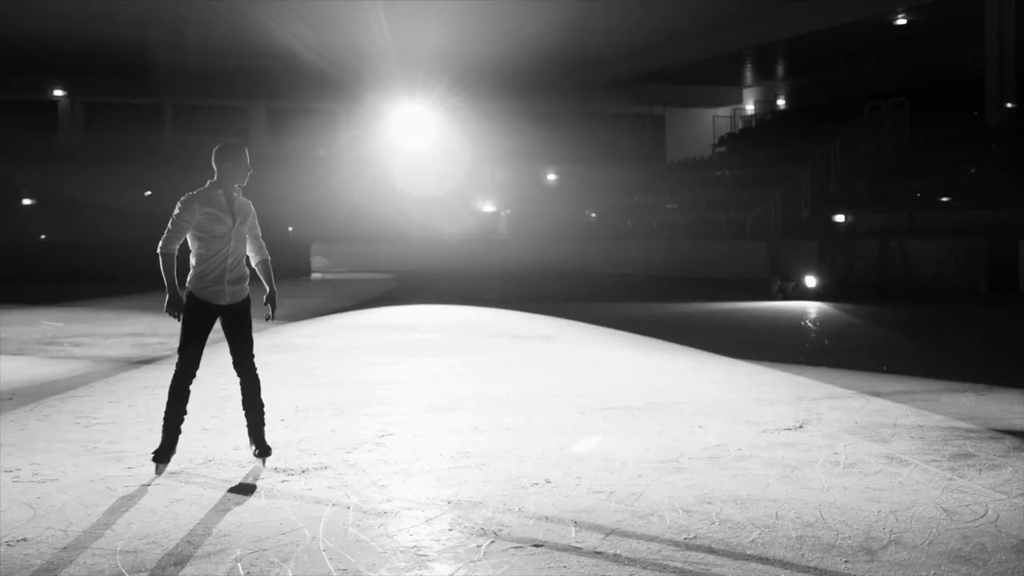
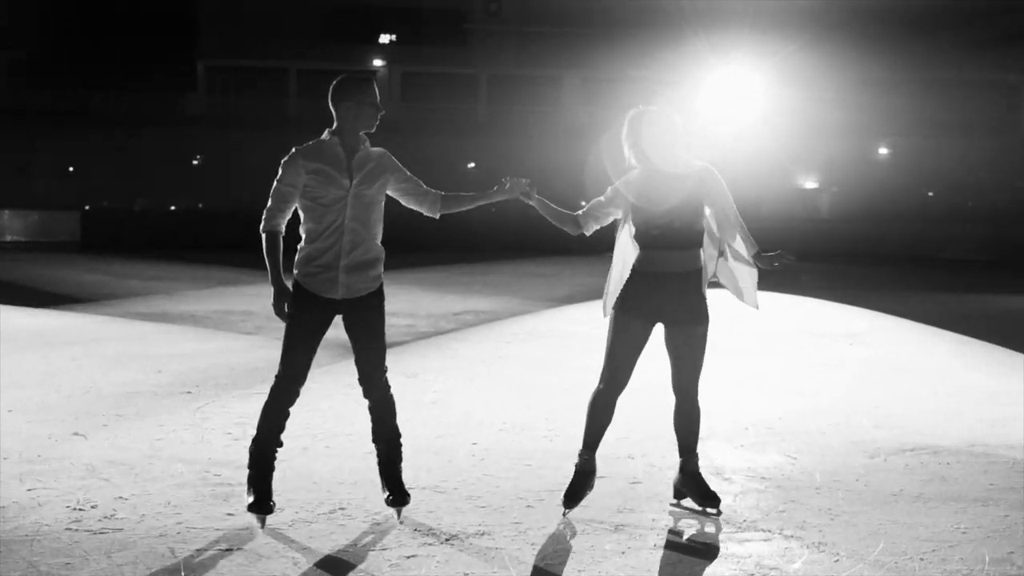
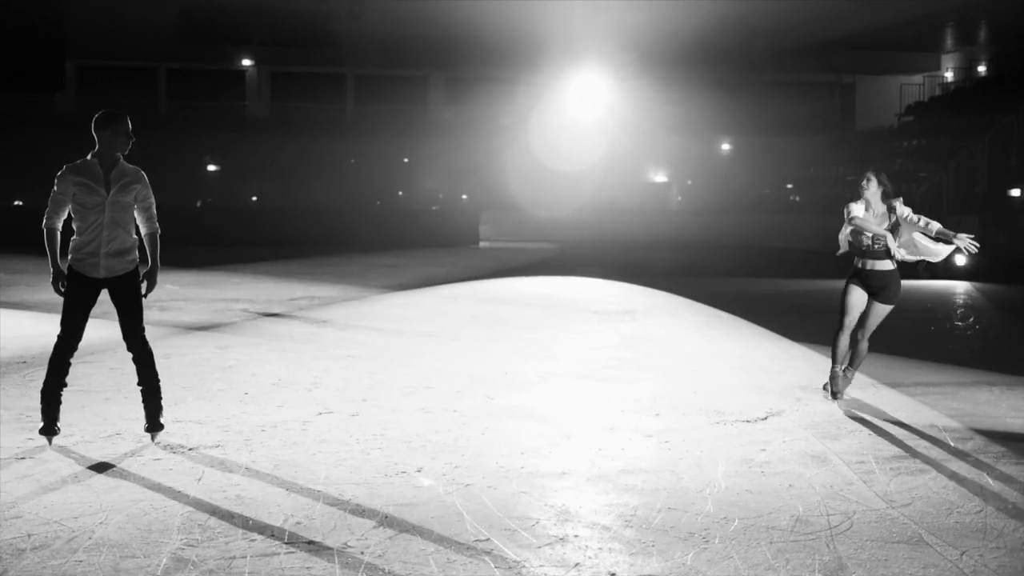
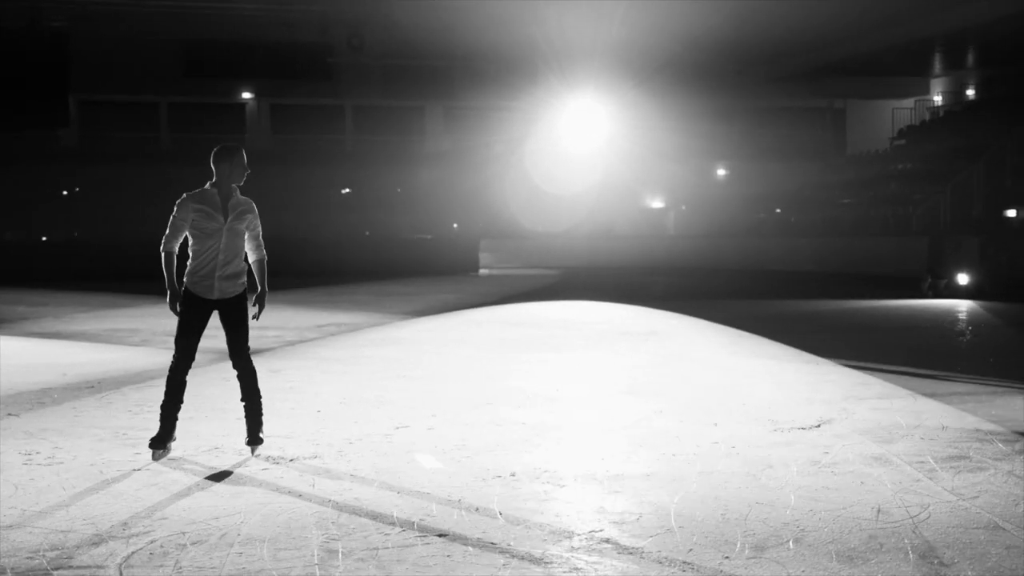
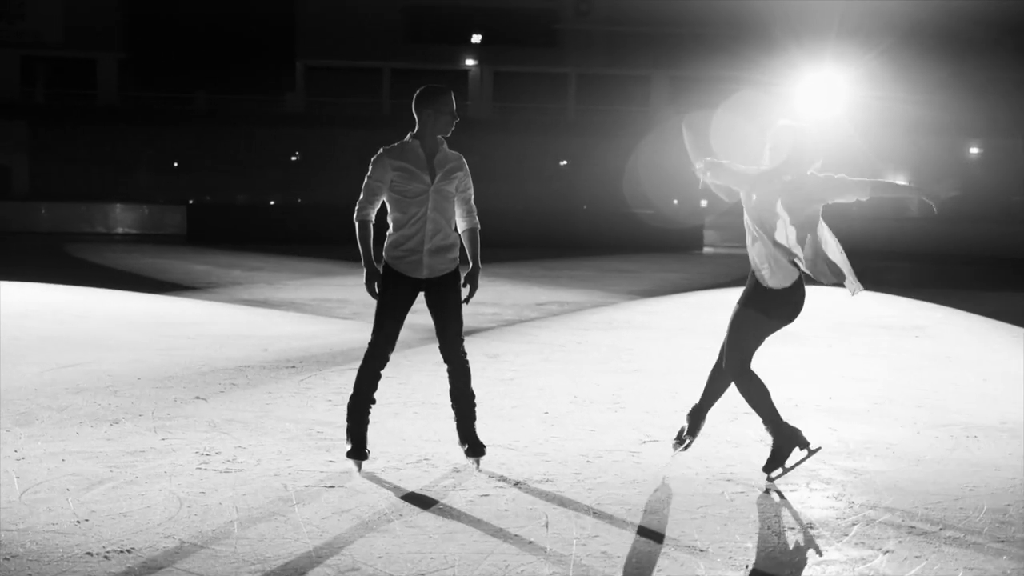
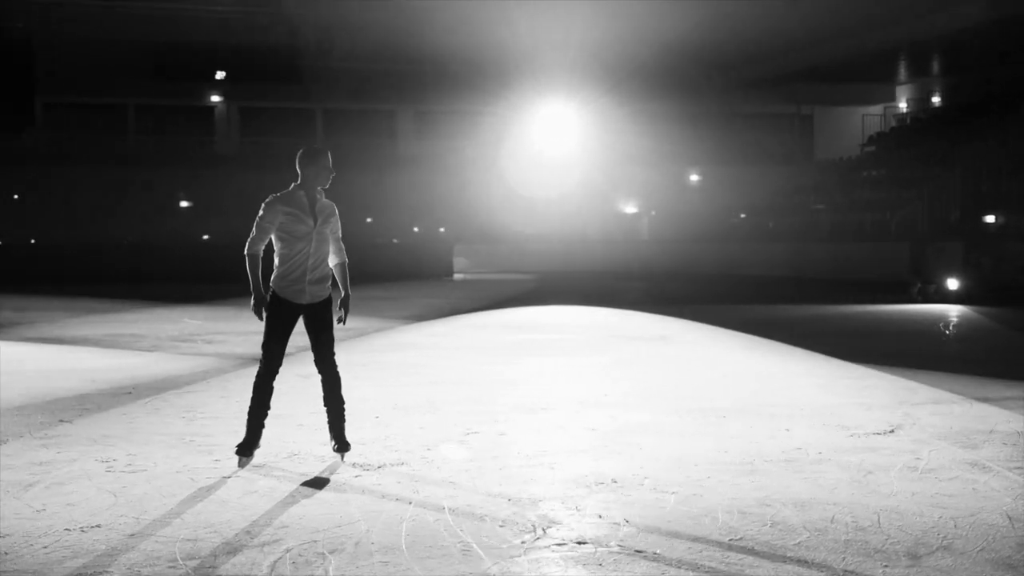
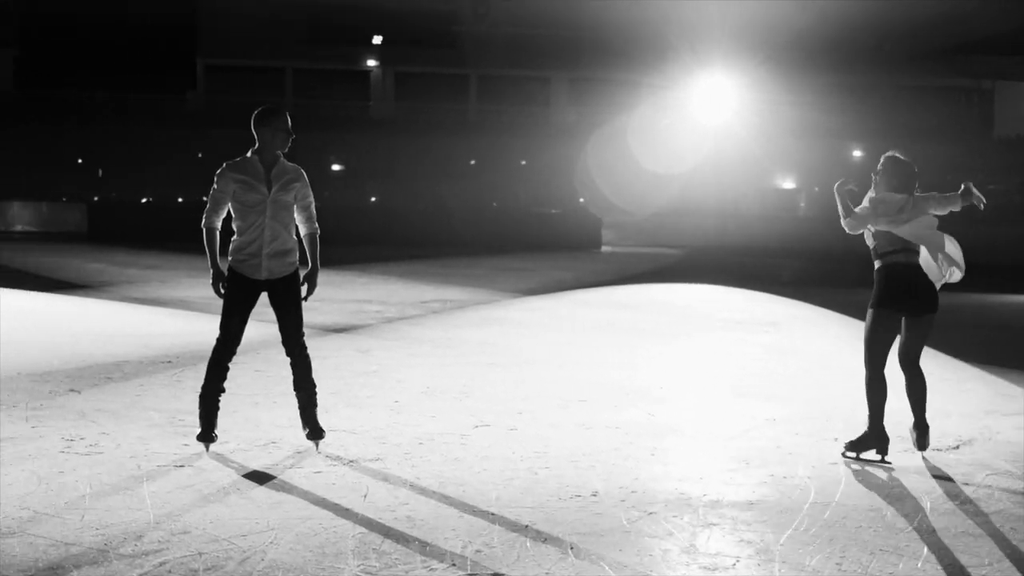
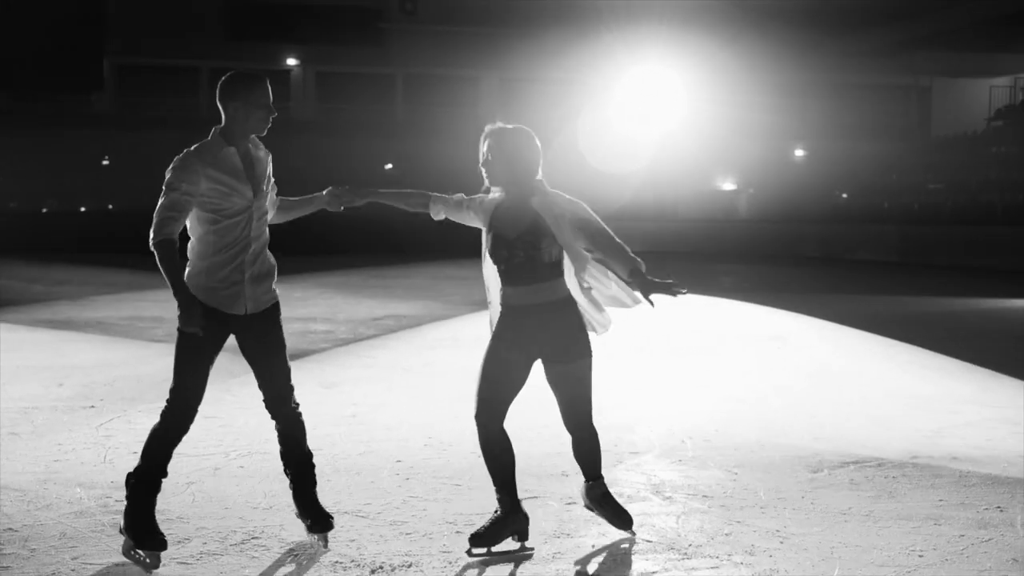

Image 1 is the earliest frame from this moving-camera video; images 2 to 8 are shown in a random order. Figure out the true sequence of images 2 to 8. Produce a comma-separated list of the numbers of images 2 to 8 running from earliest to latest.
6, 4, 3, 7, 5, 2, 8
